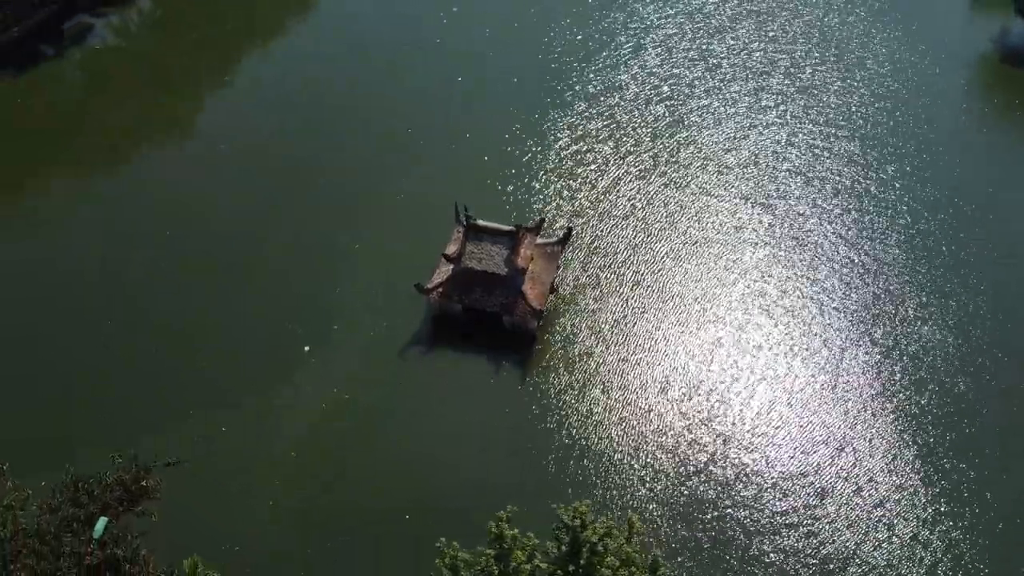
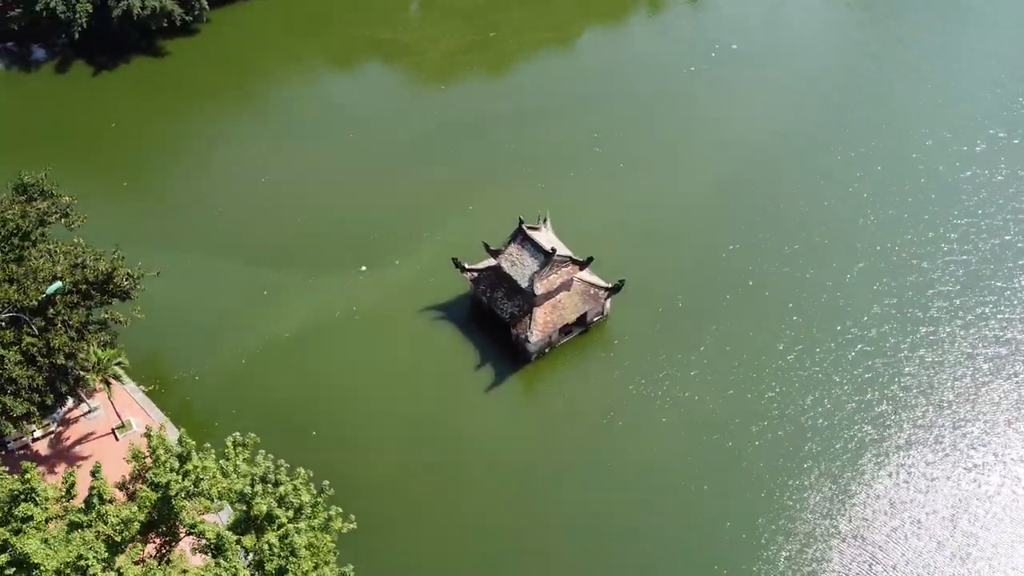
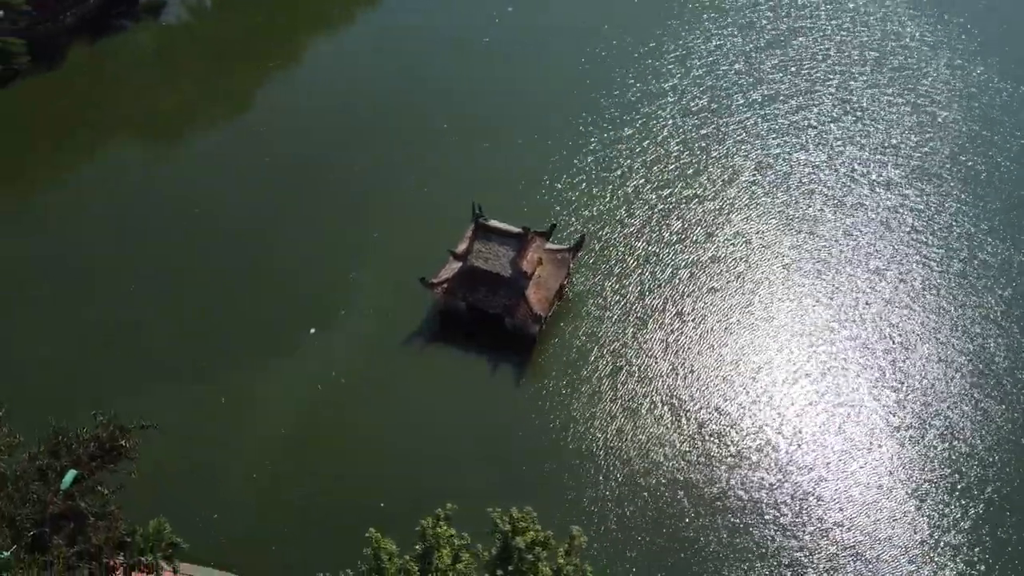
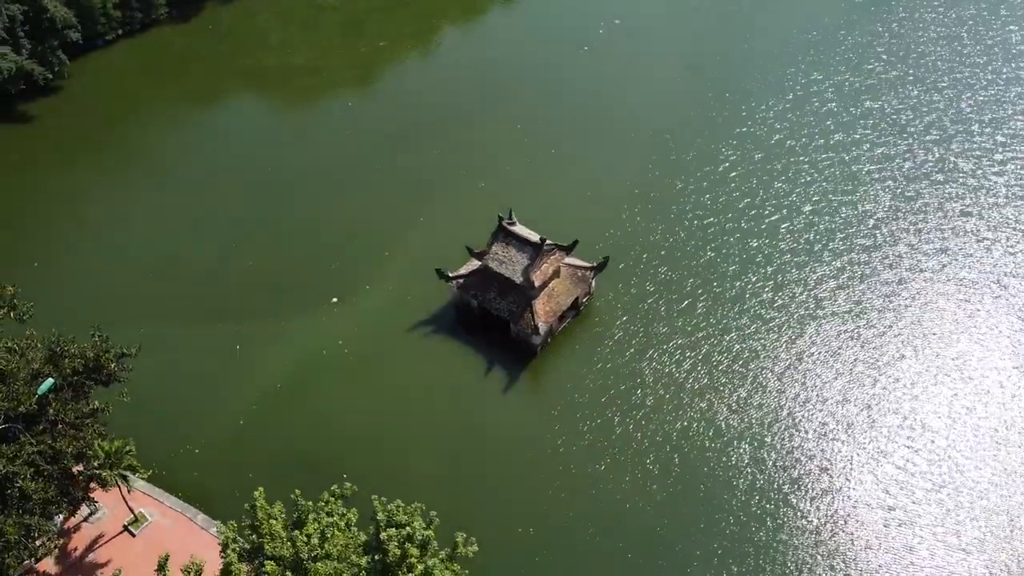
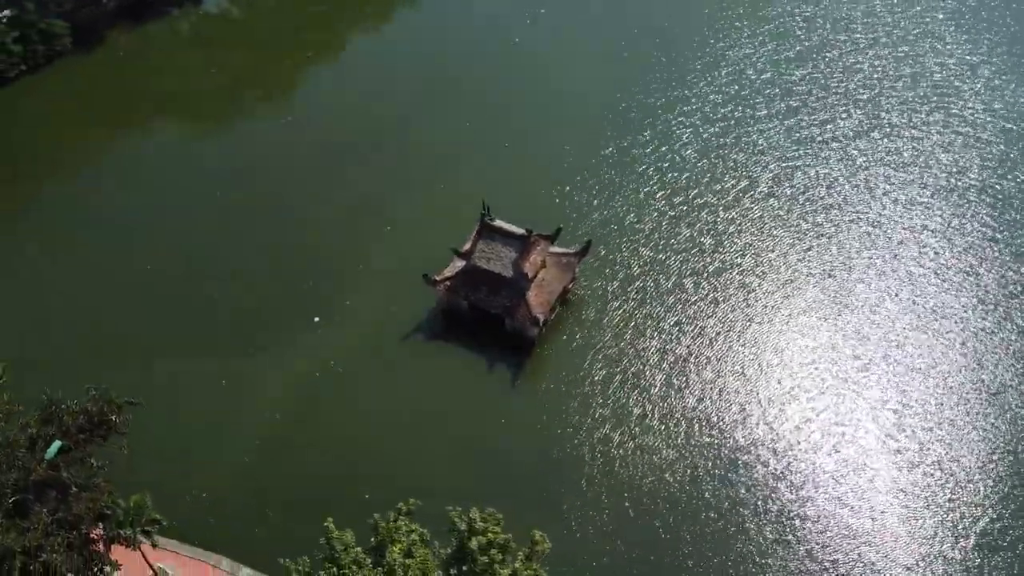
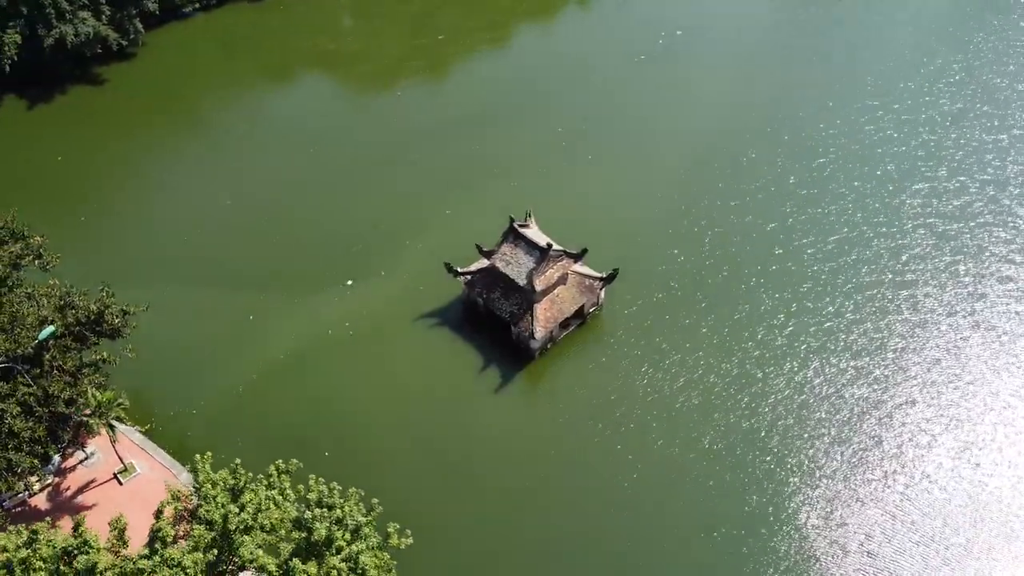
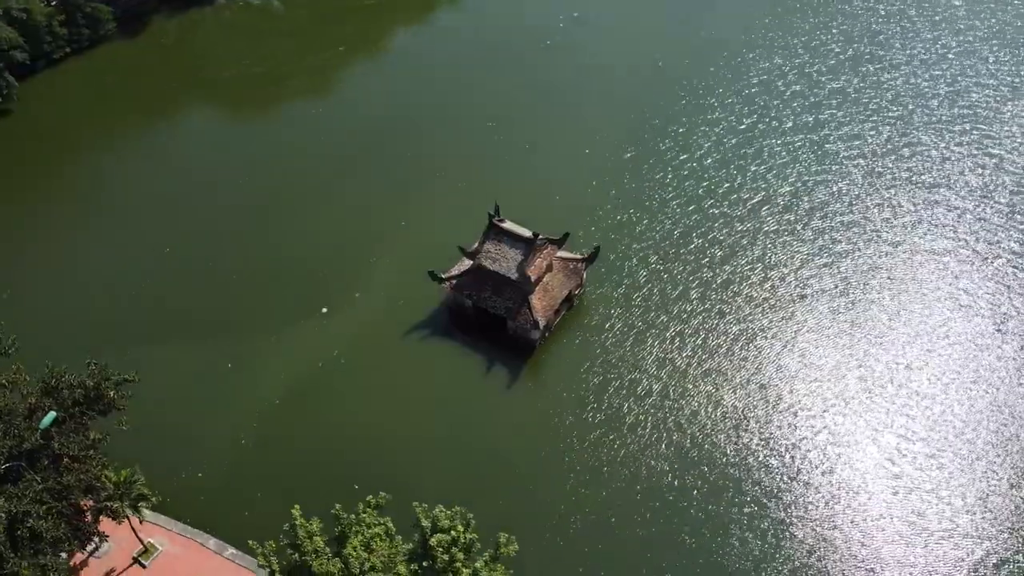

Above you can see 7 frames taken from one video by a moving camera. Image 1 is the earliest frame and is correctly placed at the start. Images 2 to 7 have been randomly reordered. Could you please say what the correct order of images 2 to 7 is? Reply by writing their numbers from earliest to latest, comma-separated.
3, 5, 7, 4, 6, 2
